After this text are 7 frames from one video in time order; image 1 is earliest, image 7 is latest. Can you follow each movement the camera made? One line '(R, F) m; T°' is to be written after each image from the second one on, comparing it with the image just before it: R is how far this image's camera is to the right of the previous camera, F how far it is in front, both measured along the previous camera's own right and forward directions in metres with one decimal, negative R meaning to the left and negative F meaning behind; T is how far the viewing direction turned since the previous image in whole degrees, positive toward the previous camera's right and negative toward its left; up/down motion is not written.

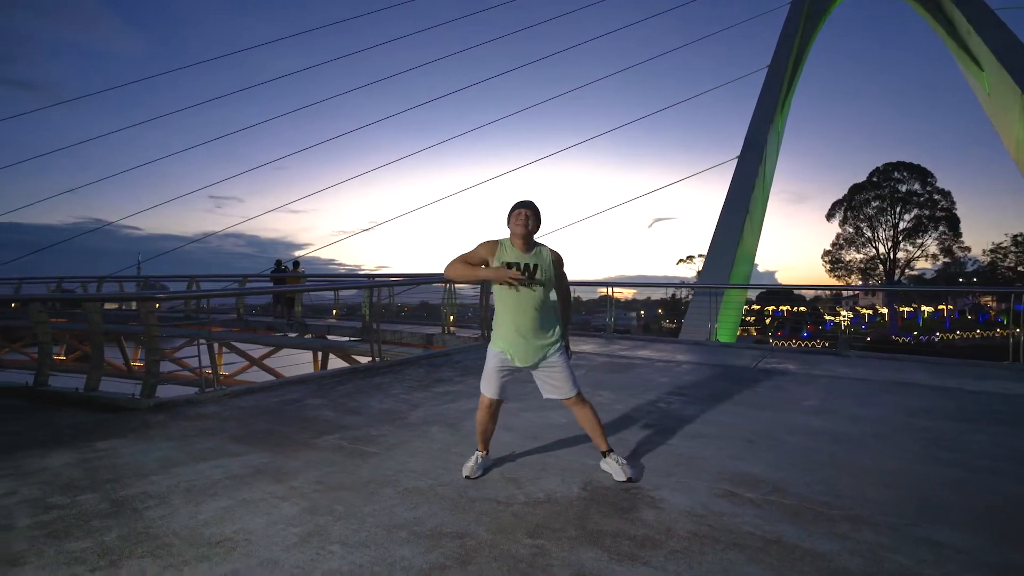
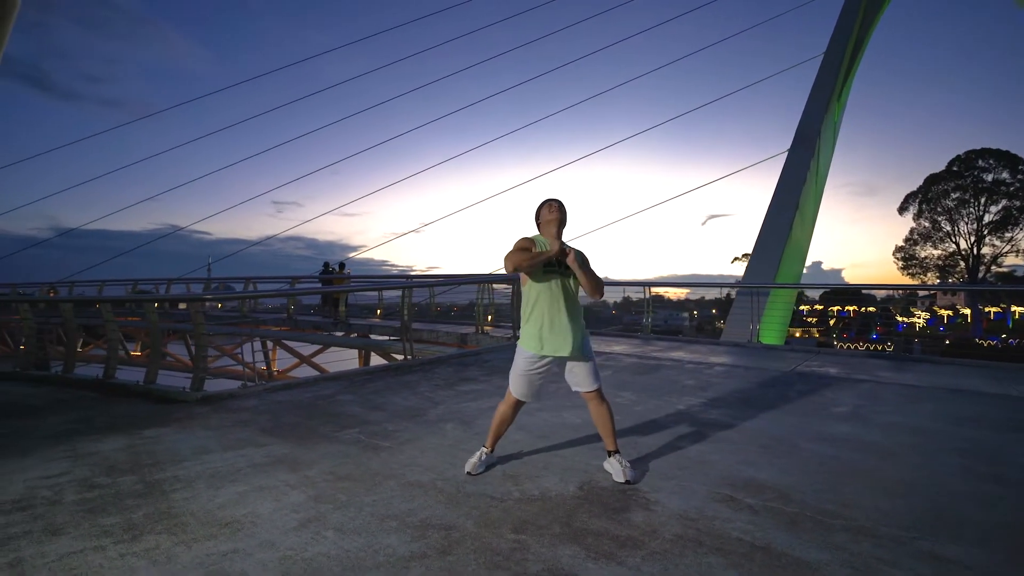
(+0.4, -0.1) m; -6°
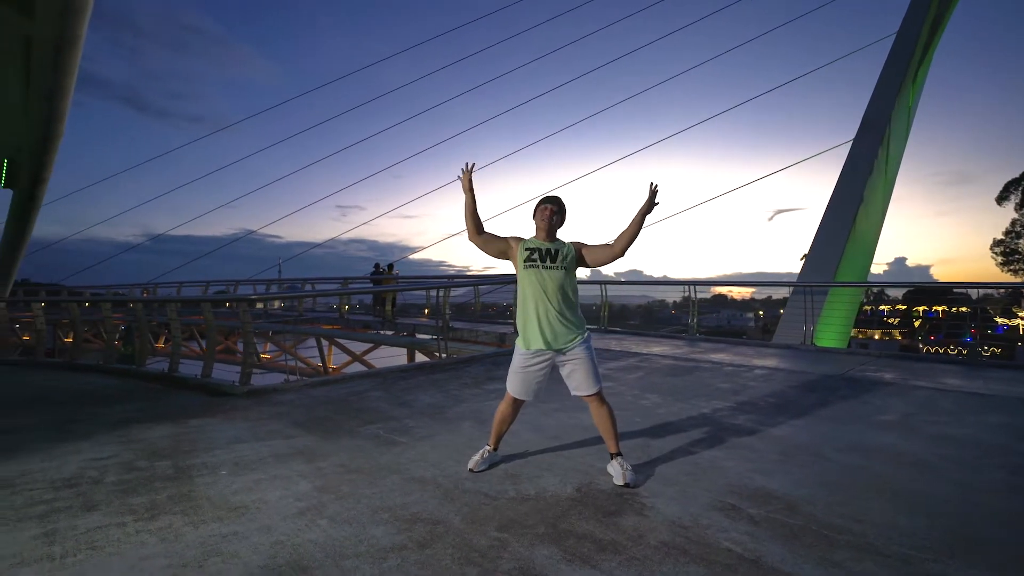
(+0.4, 0.0) m; -7°
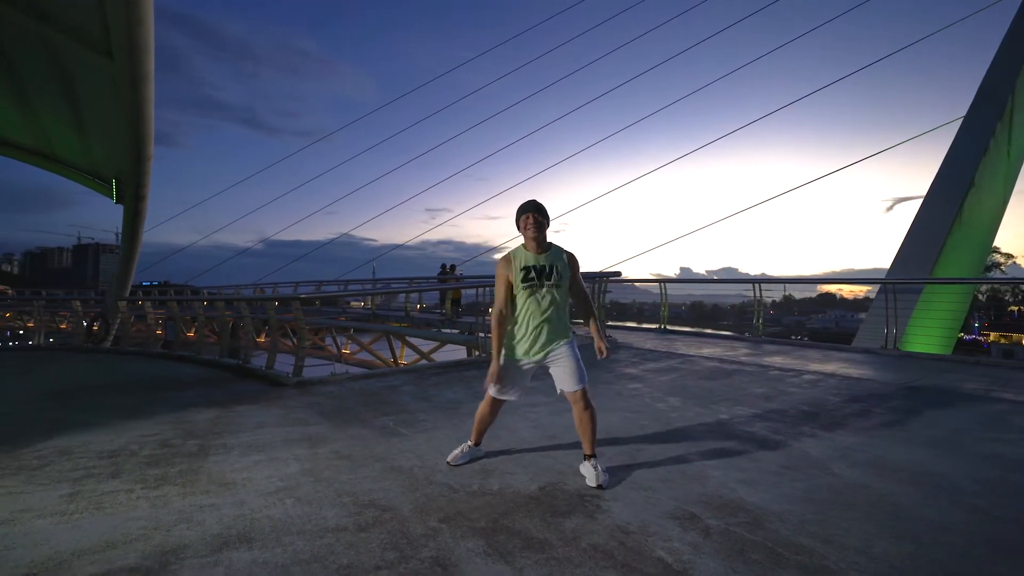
(+0.9, 0.0) m; -12°
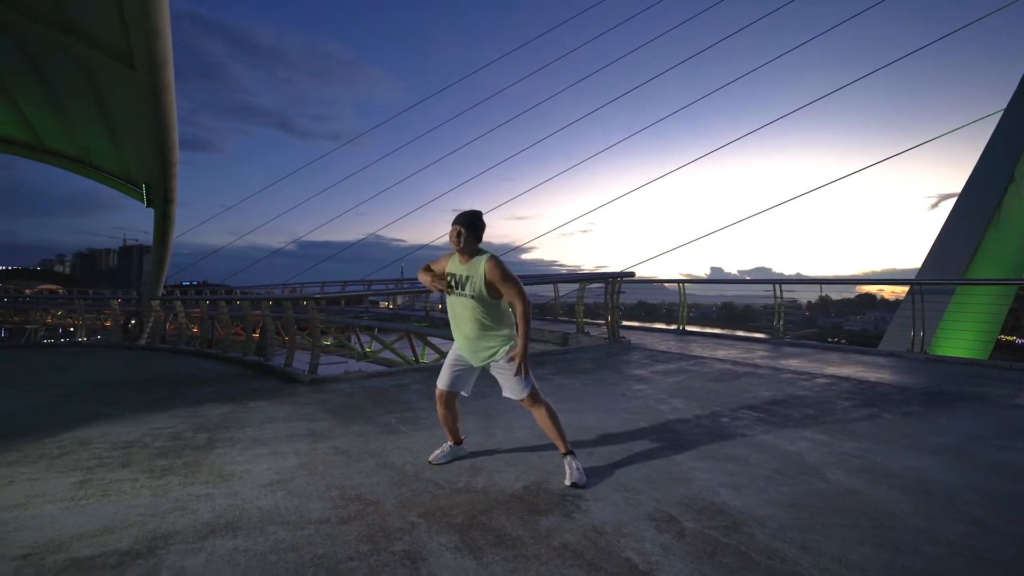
(+0.3, 0.0) m; -4°
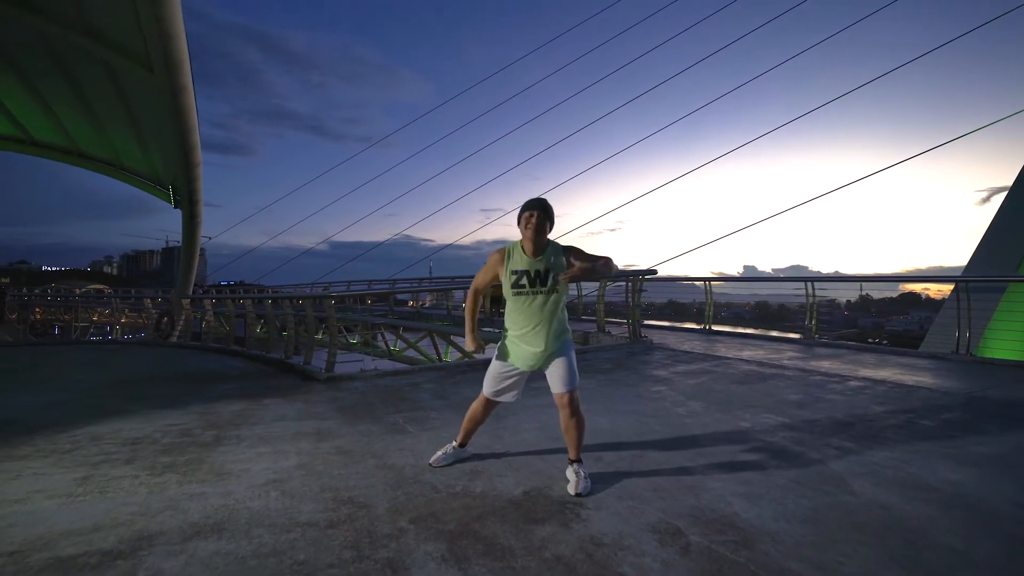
(+0.2, +0.2) m; -4°
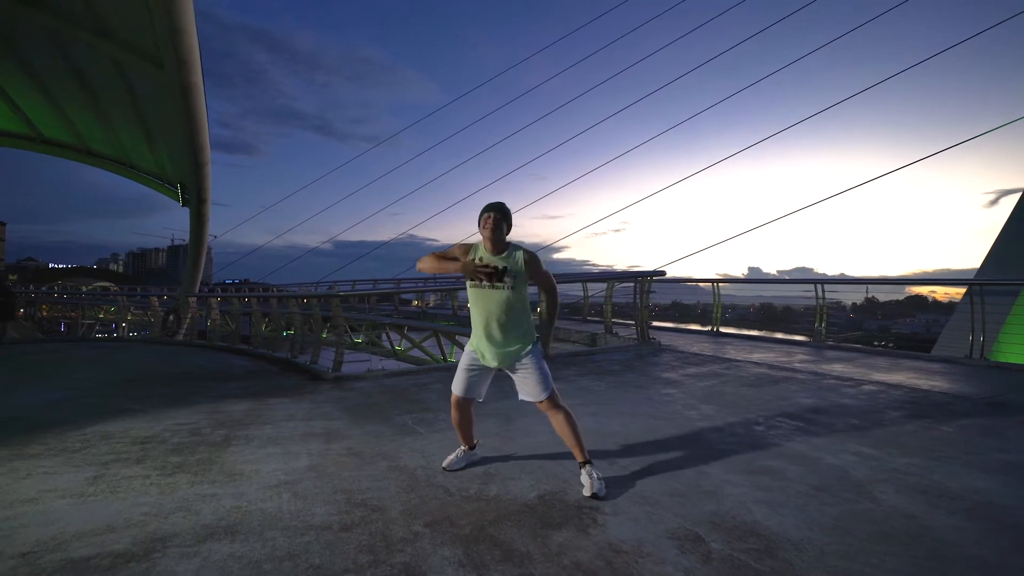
(-0.1, 0.0) m; 0°
